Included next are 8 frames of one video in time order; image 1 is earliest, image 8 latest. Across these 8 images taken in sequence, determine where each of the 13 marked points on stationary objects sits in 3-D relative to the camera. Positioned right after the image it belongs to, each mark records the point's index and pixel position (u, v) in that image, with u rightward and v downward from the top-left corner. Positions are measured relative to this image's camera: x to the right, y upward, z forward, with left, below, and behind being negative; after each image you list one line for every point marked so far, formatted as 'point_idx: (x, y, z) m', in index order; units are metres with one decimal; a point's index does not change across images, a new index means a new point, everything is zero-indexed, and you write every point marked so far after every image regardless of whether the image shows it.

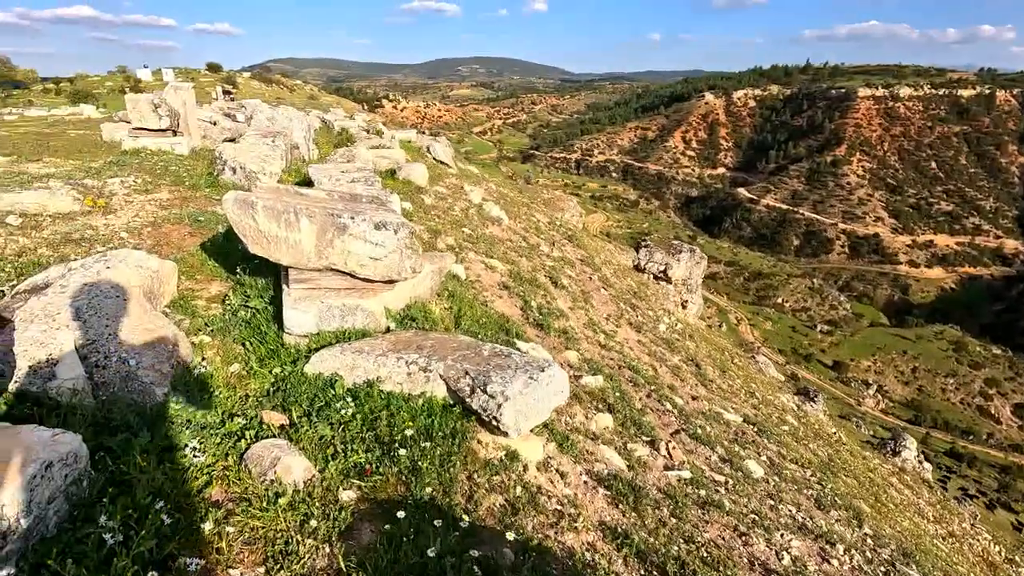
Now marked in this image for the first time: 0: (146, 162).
0: (-11.0, +3.8, +16.2) m
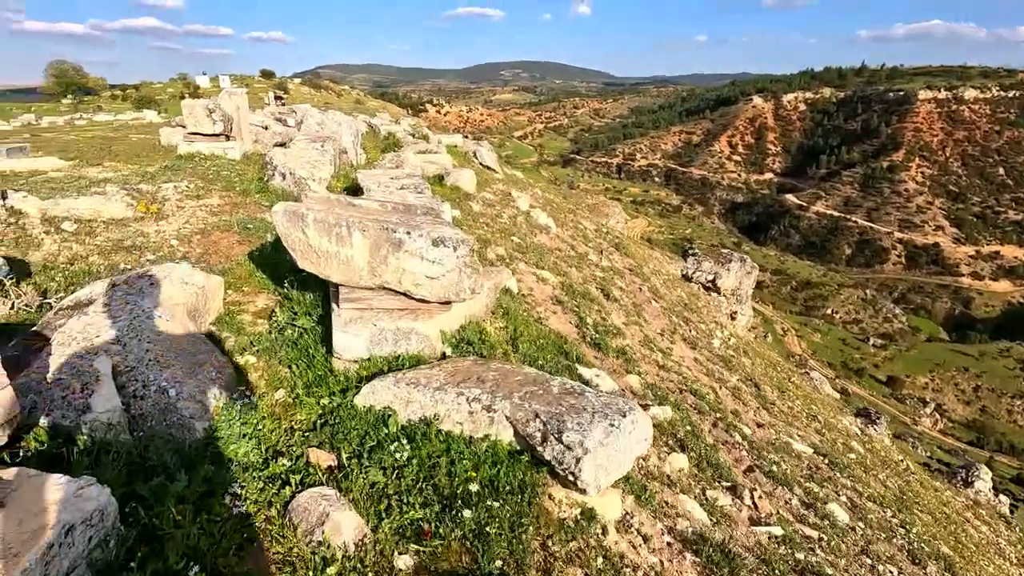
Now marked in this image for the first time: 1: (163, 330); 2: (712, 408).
0: (-9.5, +3.7, +16.3) m
1: (-3.4, -0.4, +5.2) m
2: (+4.3, -2.6, +11.5) m
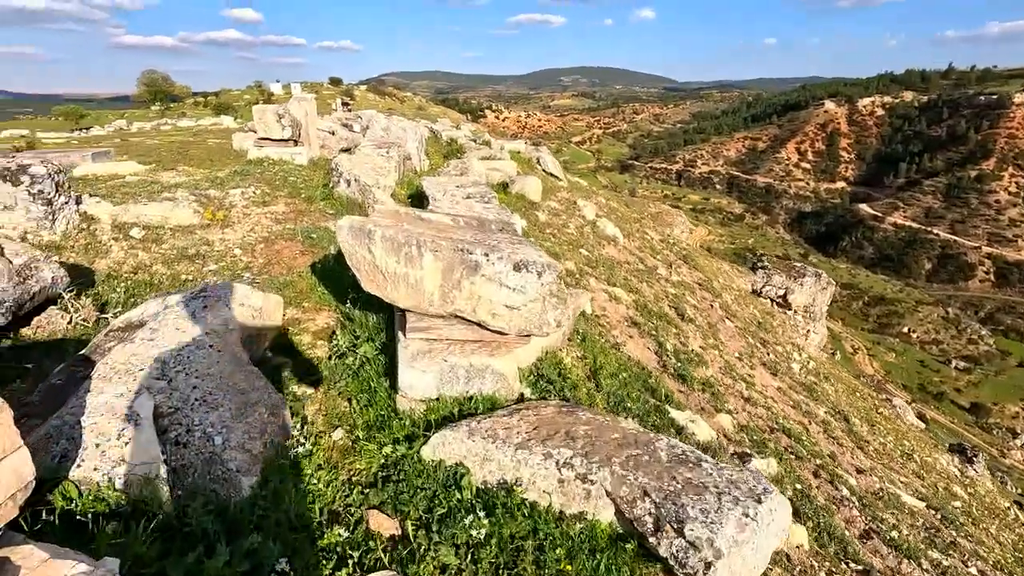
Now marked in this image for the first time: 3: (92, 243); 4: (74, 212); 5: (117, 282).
0: (-7.4, +3.5, +16.2) m
1: (-2.6, -0.6, +4.6) m
2: (+5.6, -3.1, +10.1) m
3: (-7.2, +0.8, +9.2) m
4: (-8.0, +1.4, +9.8) m
5: (-5.9, +0.1, +7.9) m
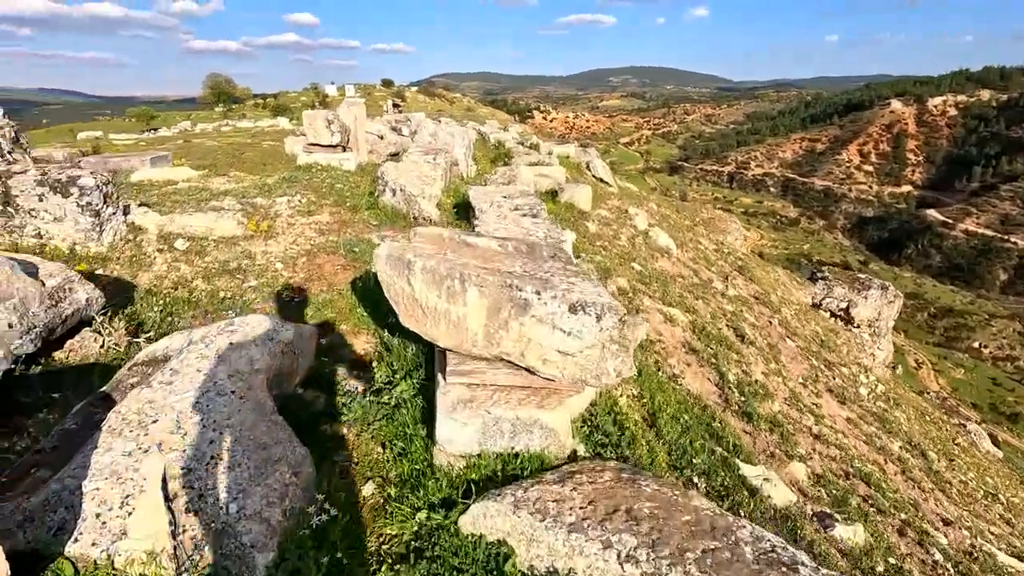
0: (-5.9, +3.3, +16.1) m
1: (-2.2, -0.9, +4.2) m
2: (+6.4, -3.6, +9.0) m
3: (-6.4, +0.6, +9.1) m
4: (-7.1, +1.2, +9.8) m
5: (-5.1, -0.2, +7.8) m
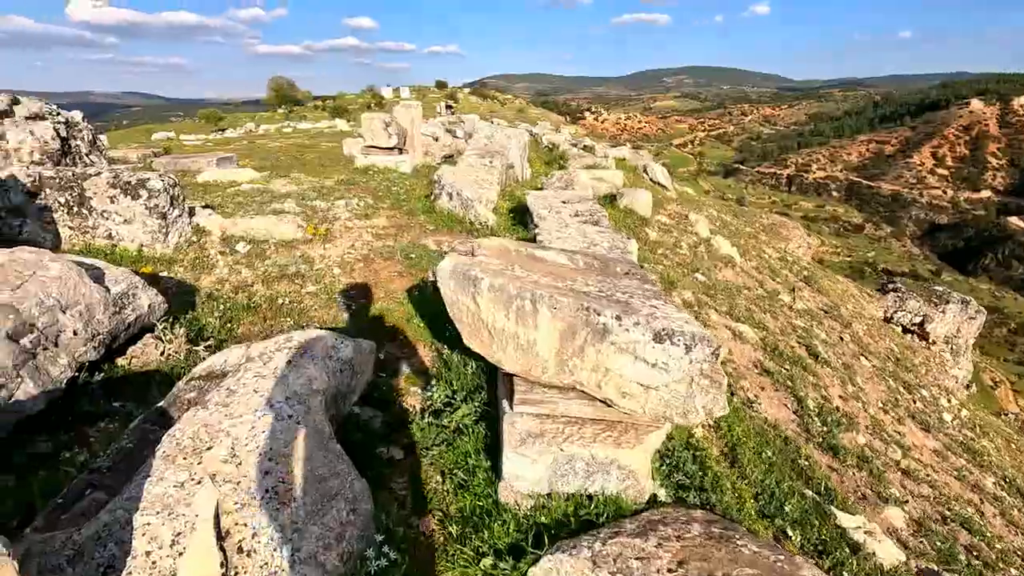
0: (-4.2, +3.2, +16.2) m
1: (-1.6, -1.1, +3.9) m
2: (+7.2, -4.0, +7.9) m
3: (-5.3, +0.5, +9.2) m
4: (-6.0, +1.2, +9.9) m
5: (-4.3, -0.2, +7.7) m
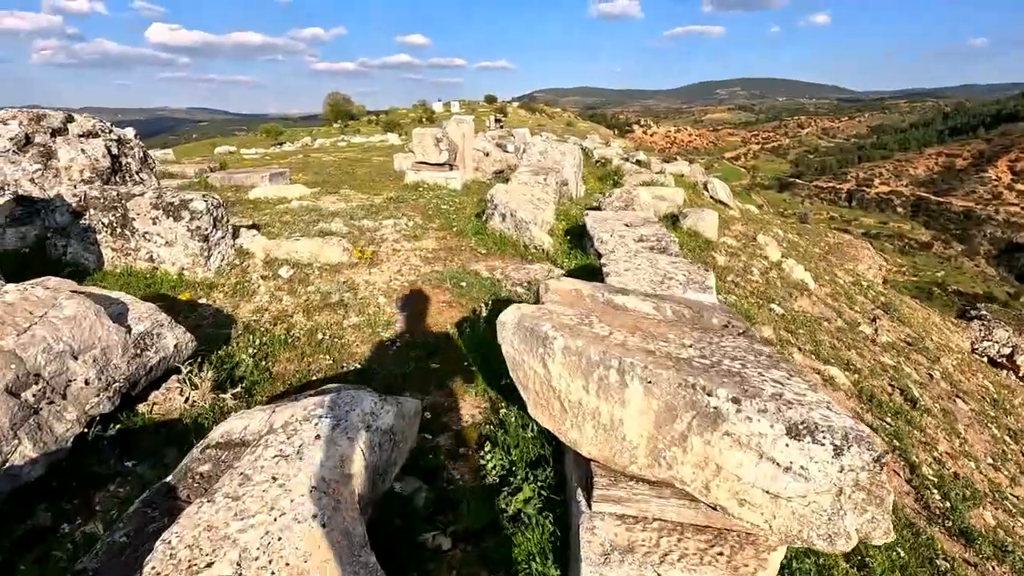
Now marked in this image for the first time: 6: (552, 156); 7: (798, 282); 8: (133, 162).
0: (-2.6, +2.6, +15.6) m
1: (-1.1, -1.4, +3.1) m
2: (+7.9, -4.7, +6.3) m
3: (-4.4, +0.1, +8.7) m
4: (-4.9, +0.7, +9.4) m
5: (-3.4, -0.6, +7.1) m
6: (+1.4, +4.6, +18.9) m
7: (+9.0, +0.2, +16.7) m
8: (-7.6, +2.5, +10.8) m
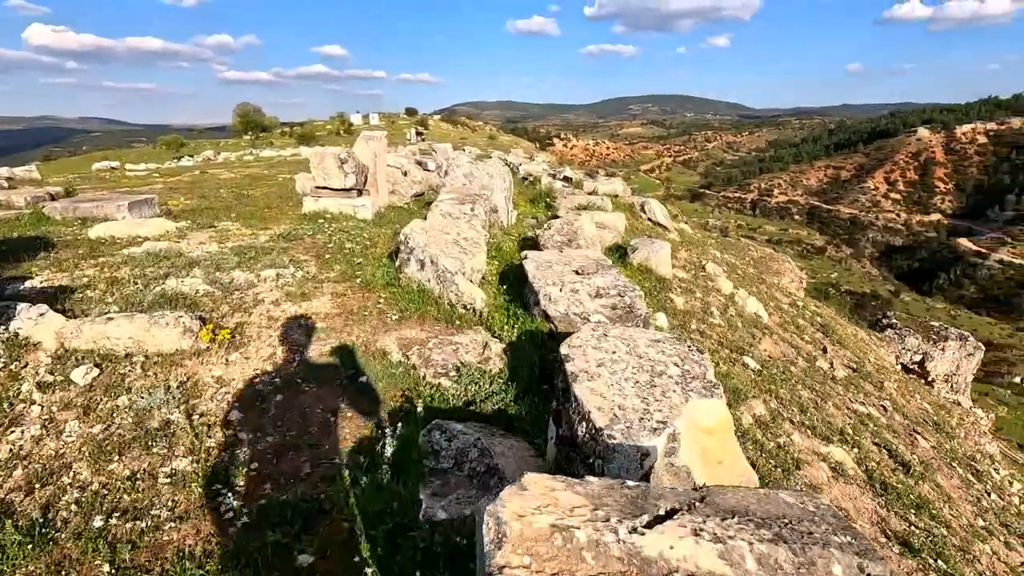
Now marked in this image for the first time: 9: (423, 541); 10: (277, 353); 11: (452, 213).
0: (-4.5, +1.2, +12.6) m
1: (-1.2, -2.5, +0.3) m
2: (+7.5, -5.5, +4.6) m
3: (-5.2, -1.2, +5.4) m
4: (-5.9, -0.6, +6.1) m
5: (-4.0, -1.8, +4.0) m
6: (-1.0, +3.3, +16.4) m
7: (+6.9, -0.8, +15.2) m
8: (-8.8, +1.1, +7.1) m
9: (-0.7, -2.1, +3.8) m
10: (-3.1, -0.8, +7.0) m
11: (-1.3, +1.6, +12.0) m
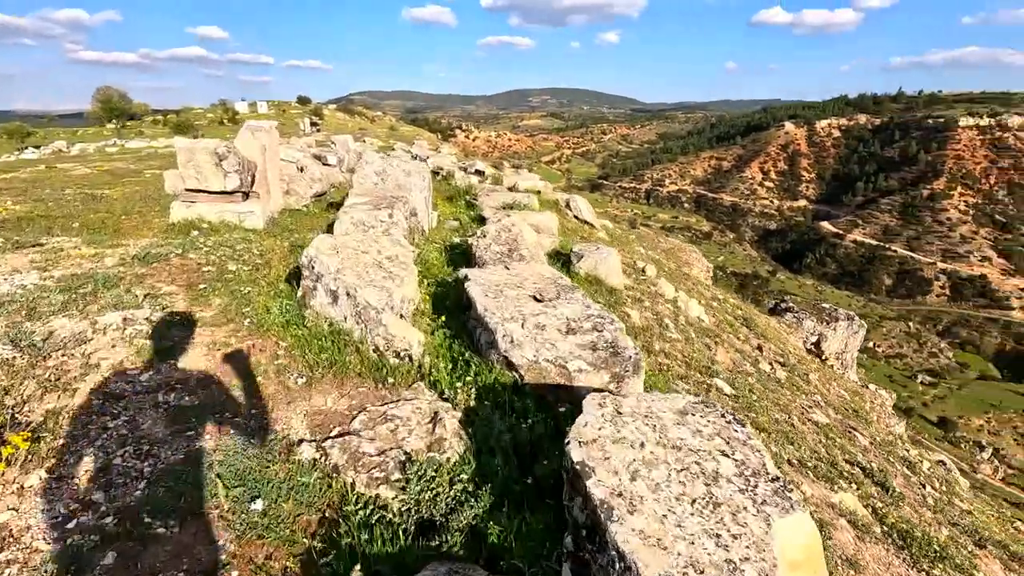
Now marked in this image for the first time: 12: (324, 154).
0: (-5.8, +0.6, +9.7) m
1: (-0.3, -3.1, -1.8) m
2: (+7.6, -5.7, +4.0) m
3: (-5.2, -1.9, +2.6) m
4: (-6.0, -1.3, +3.2) m
5: (-3.8, -2.5, +1.4) m
6: (-3.1, +2.9, +14.1) m
7: (+5.1, -0.9, +14.3) m
8: (-9.1, +0.3, +3.6) m
9: (-0.4, -2.6, +1.8) m
10: (-3.3, -1.5, +4.5) m
11: (-2.6, +1.1, +9.7) m
12: (-6.3, +4.5, +18.5) m
